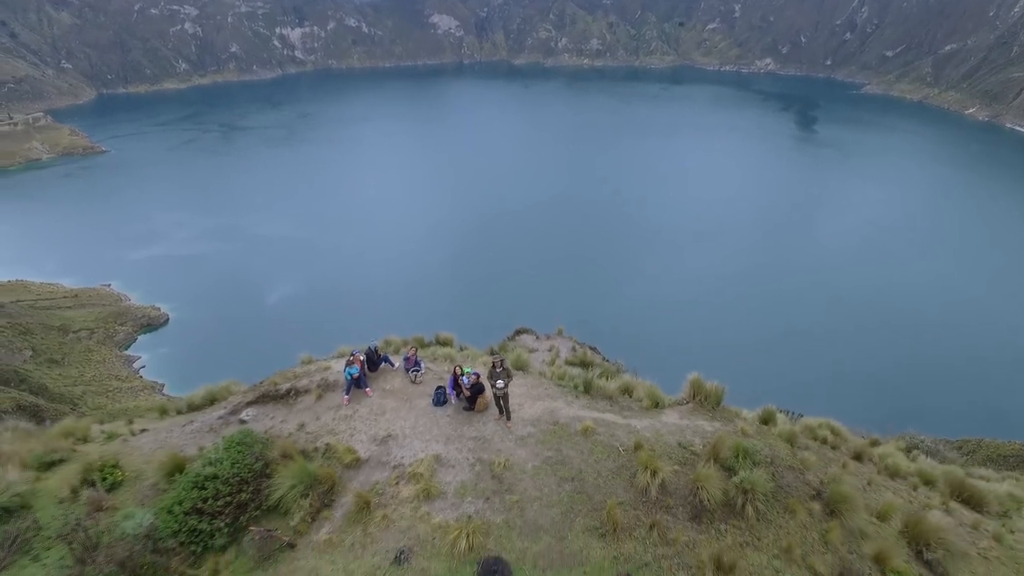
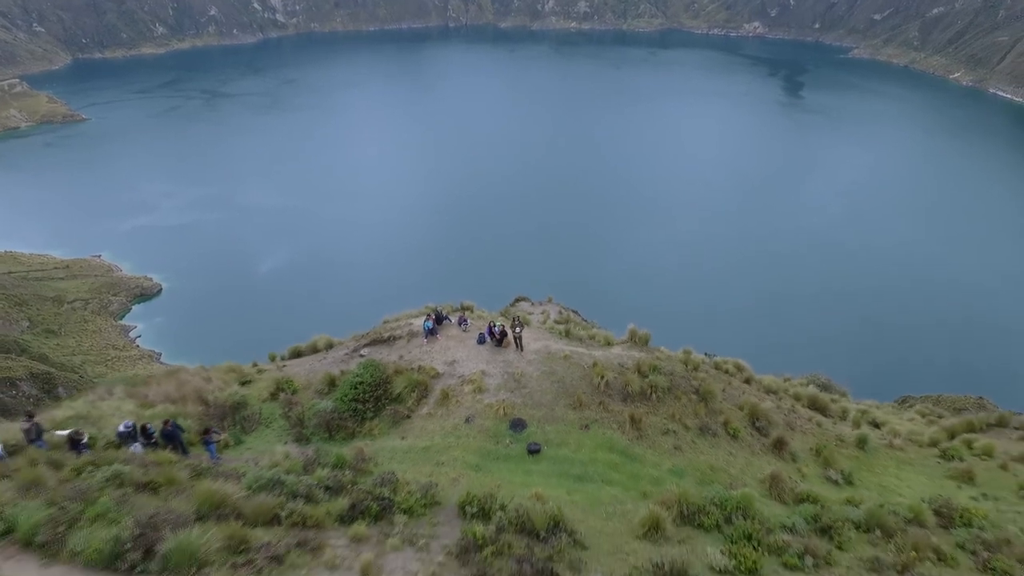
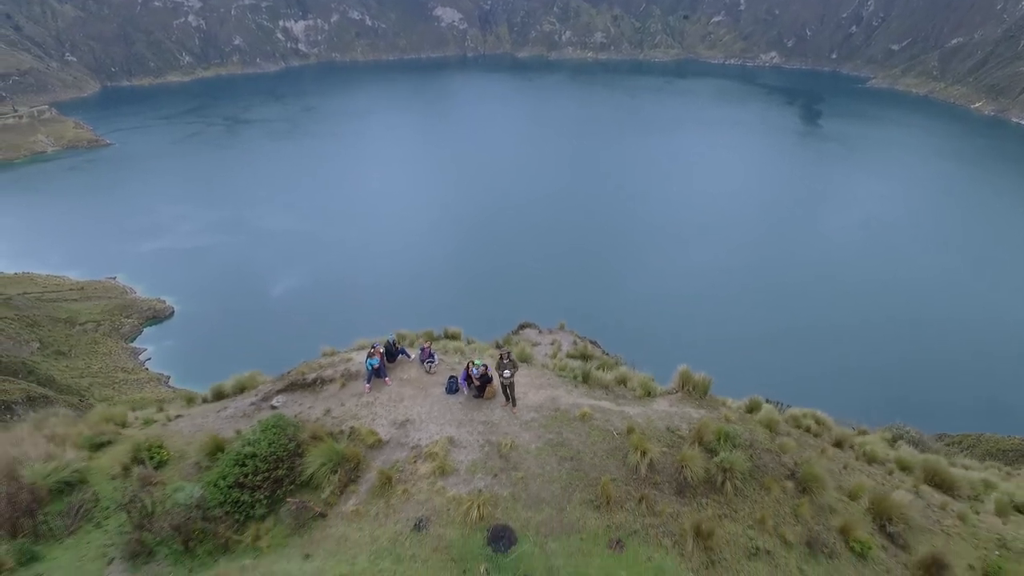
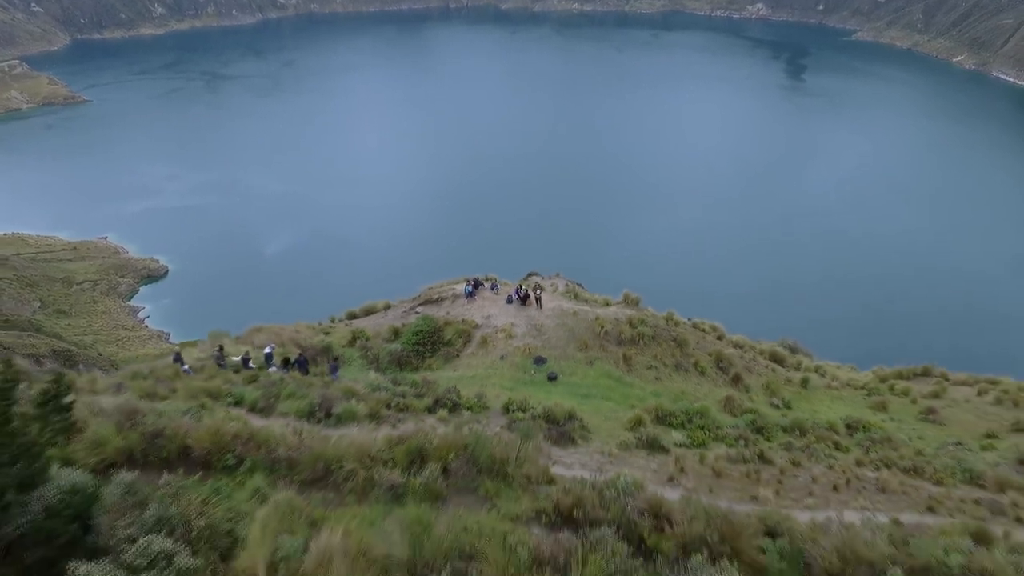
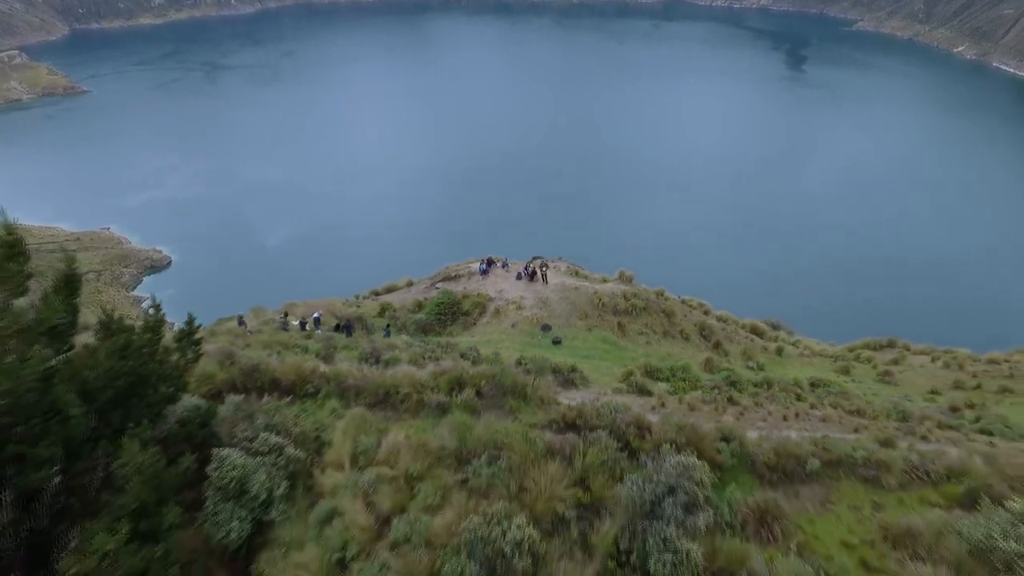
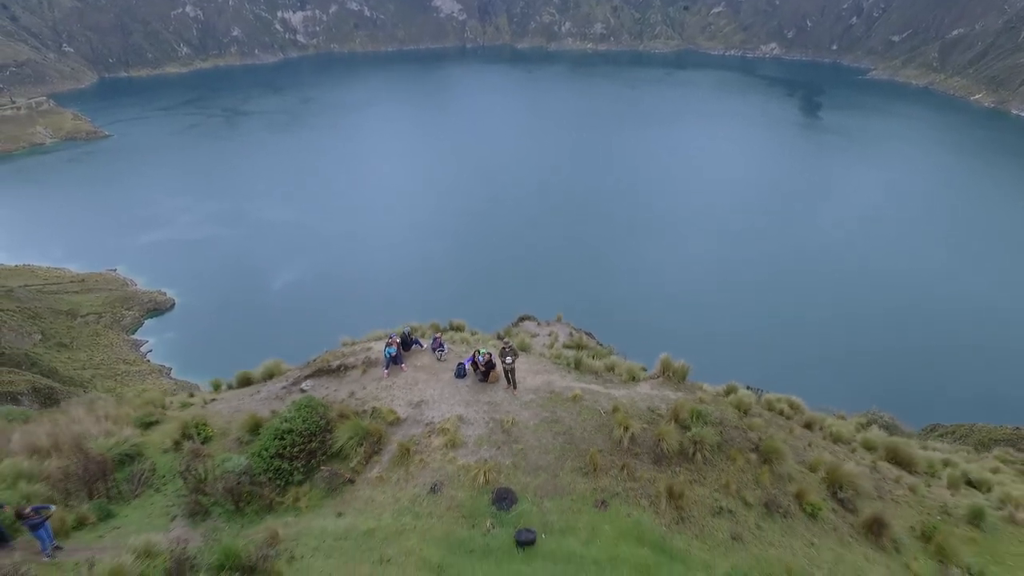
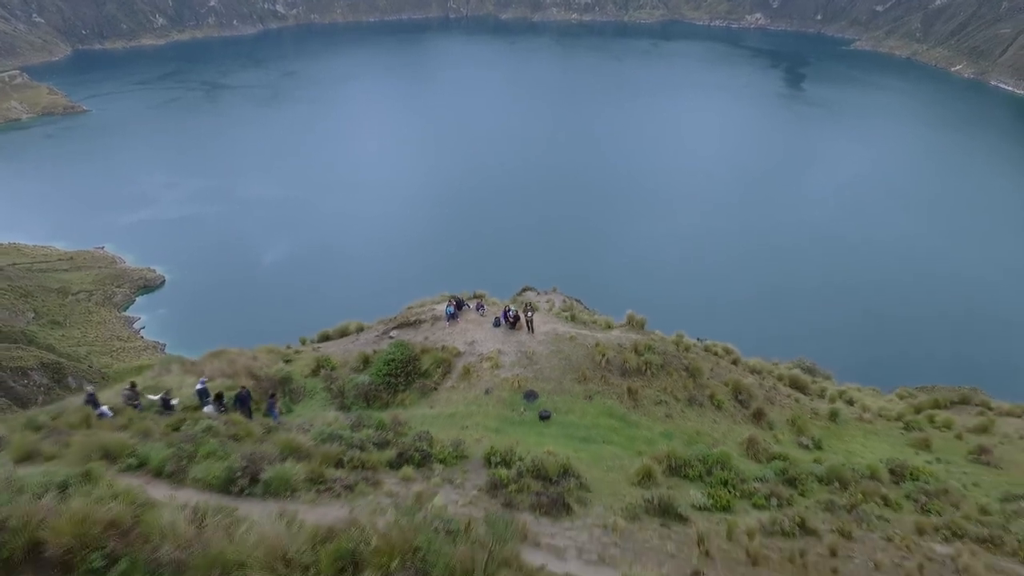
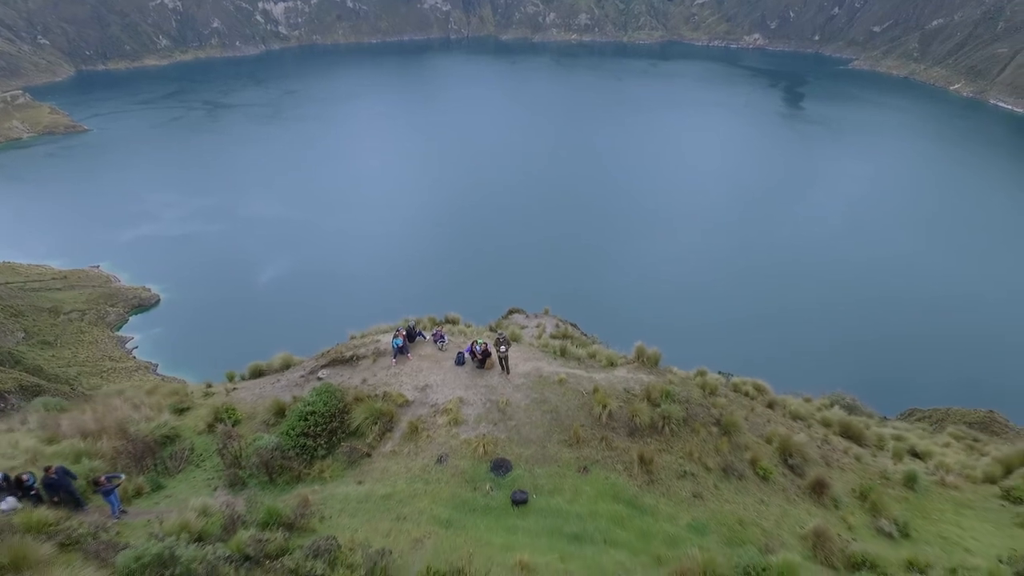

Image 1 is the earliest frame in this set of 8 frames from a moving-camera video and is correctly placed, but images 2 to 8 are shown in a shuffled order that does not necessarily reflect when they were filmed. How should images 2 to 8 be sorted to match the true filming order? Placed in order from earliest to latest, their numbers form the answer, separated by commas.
3, 6, 8, 2, 7, 4, 5
